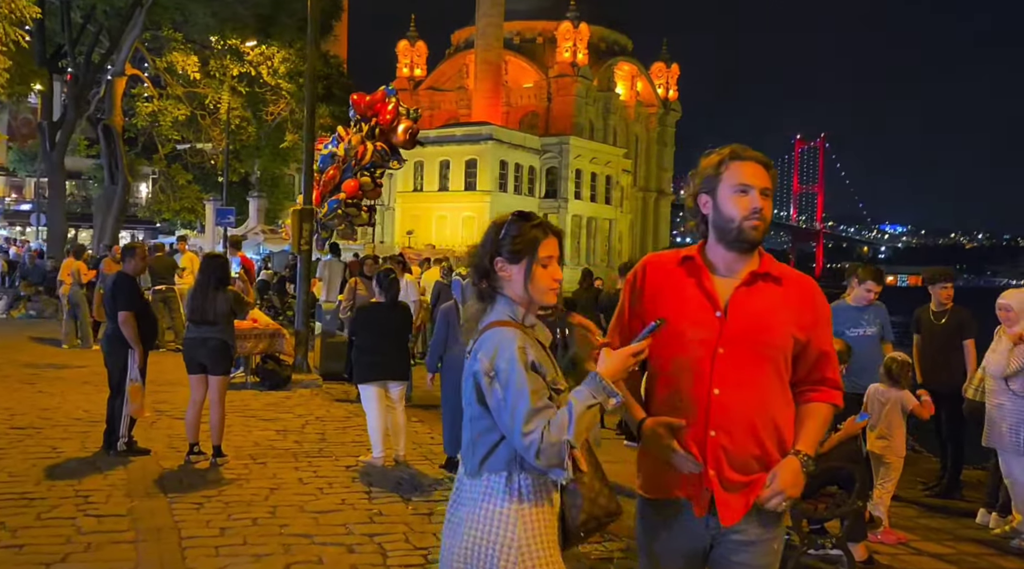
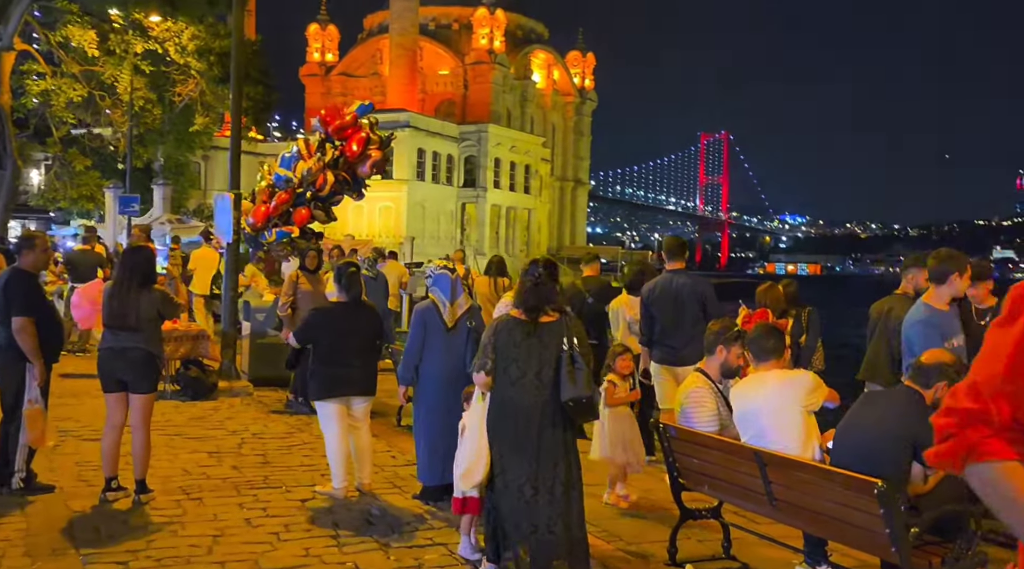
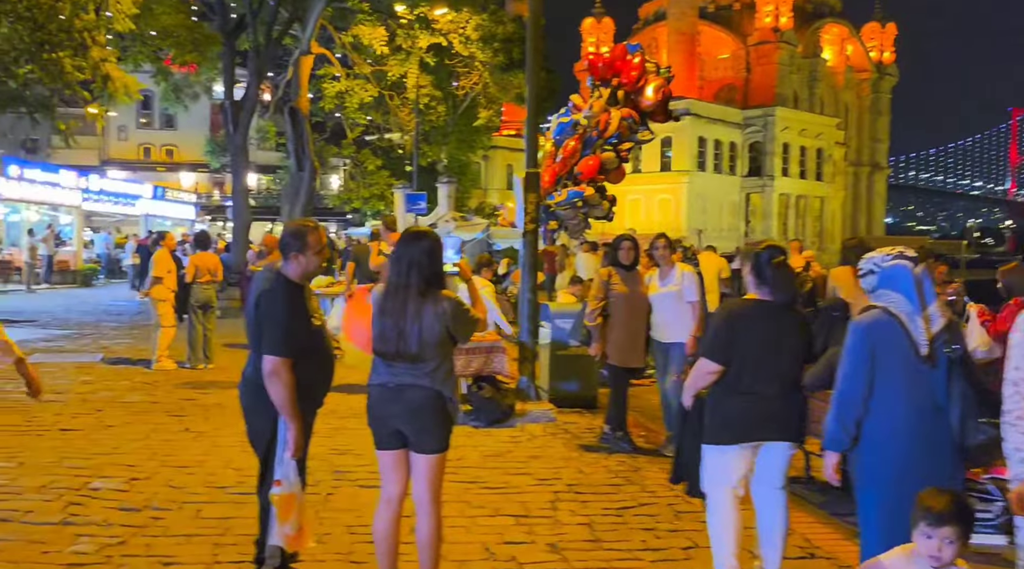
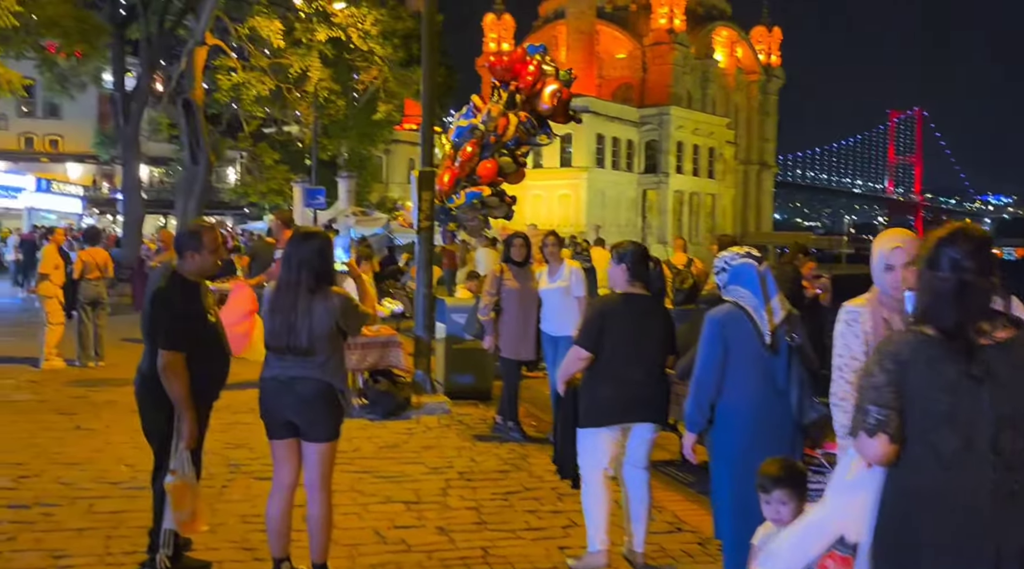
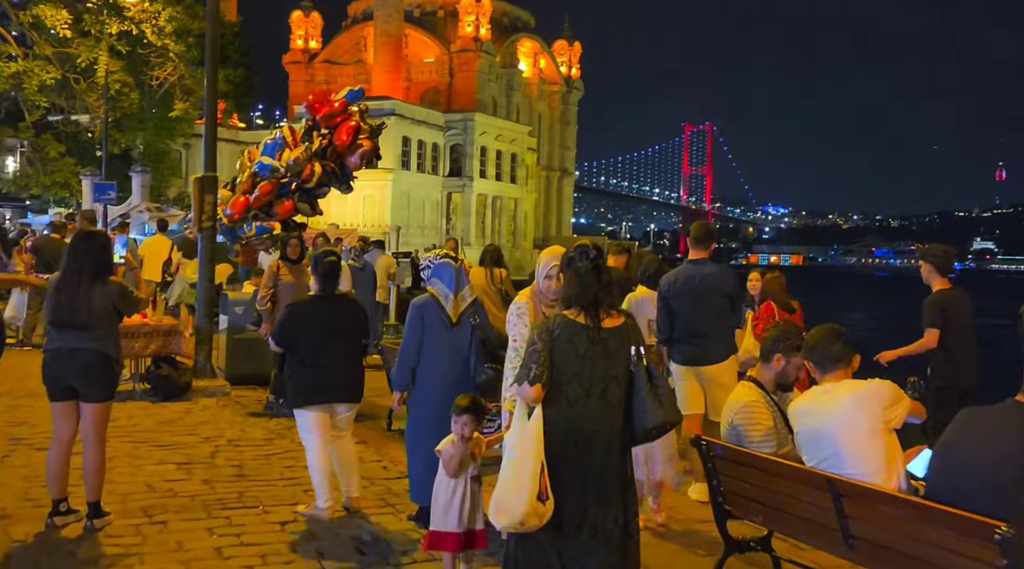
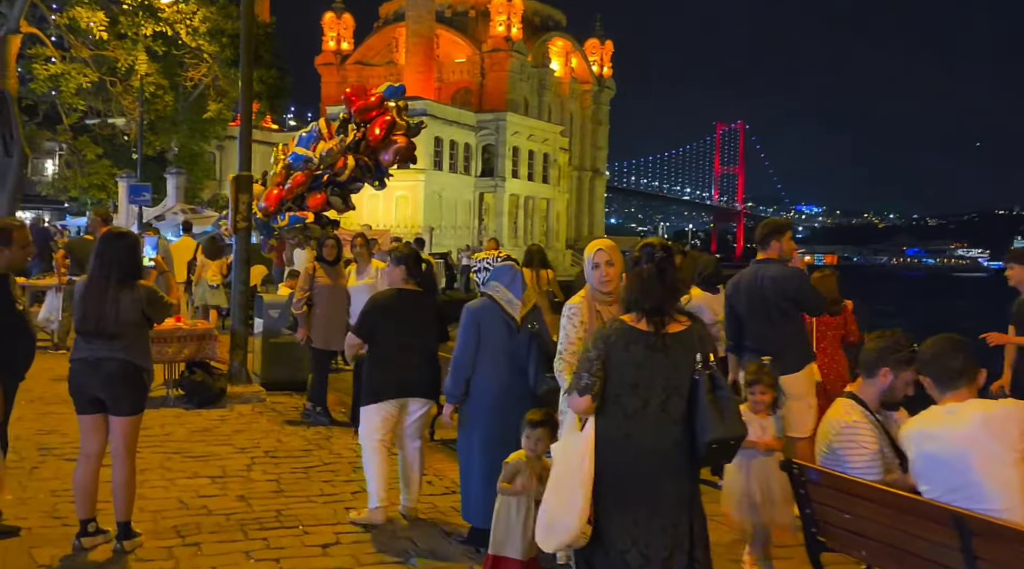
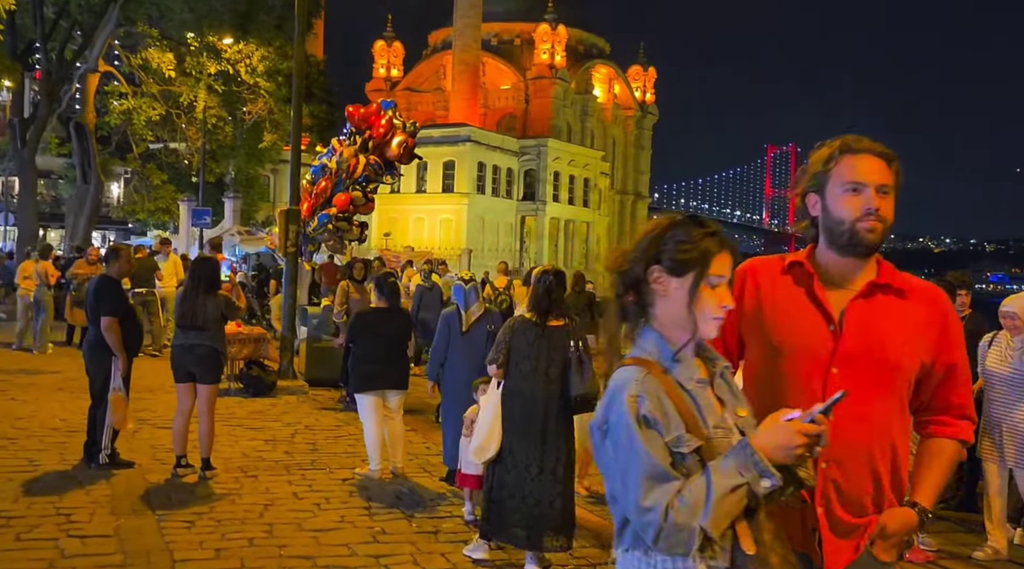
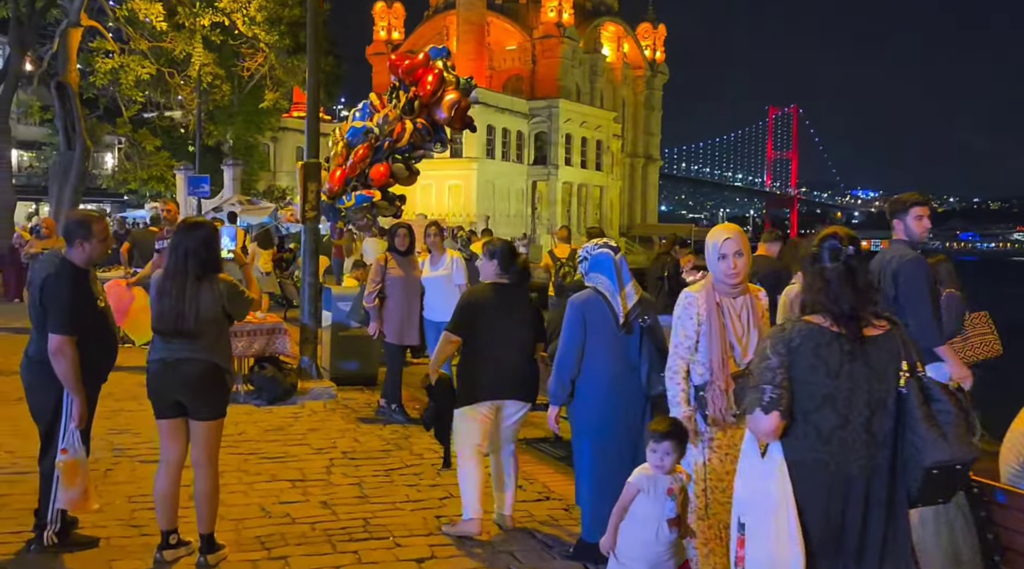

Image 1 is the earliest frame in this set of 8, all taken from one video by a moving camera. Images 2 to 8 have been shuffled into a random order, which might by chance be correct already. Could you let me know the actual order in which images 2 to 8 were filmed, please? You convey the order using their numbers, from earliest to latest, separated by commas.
7, 2, 5, 6, 8, 4, 3
